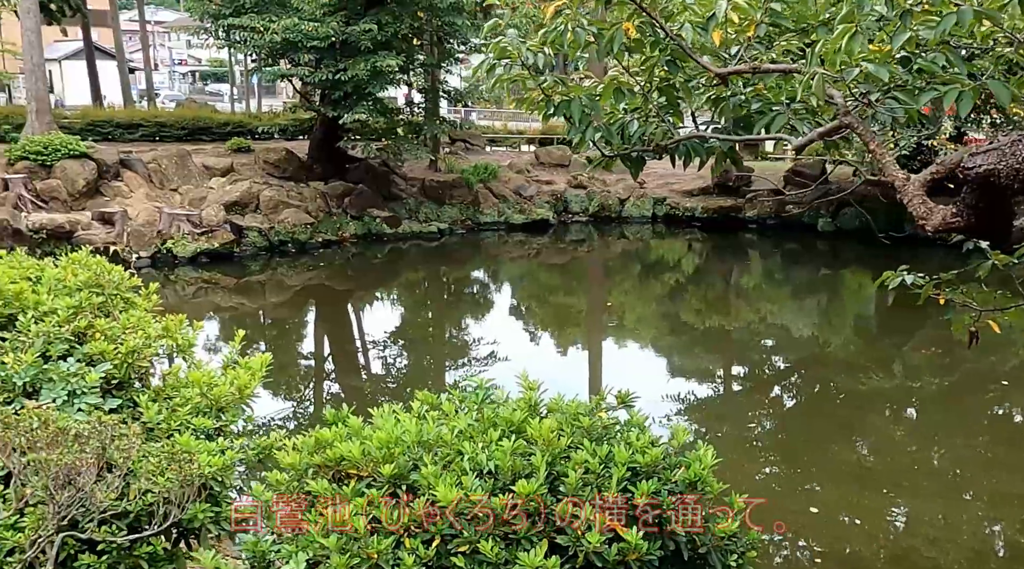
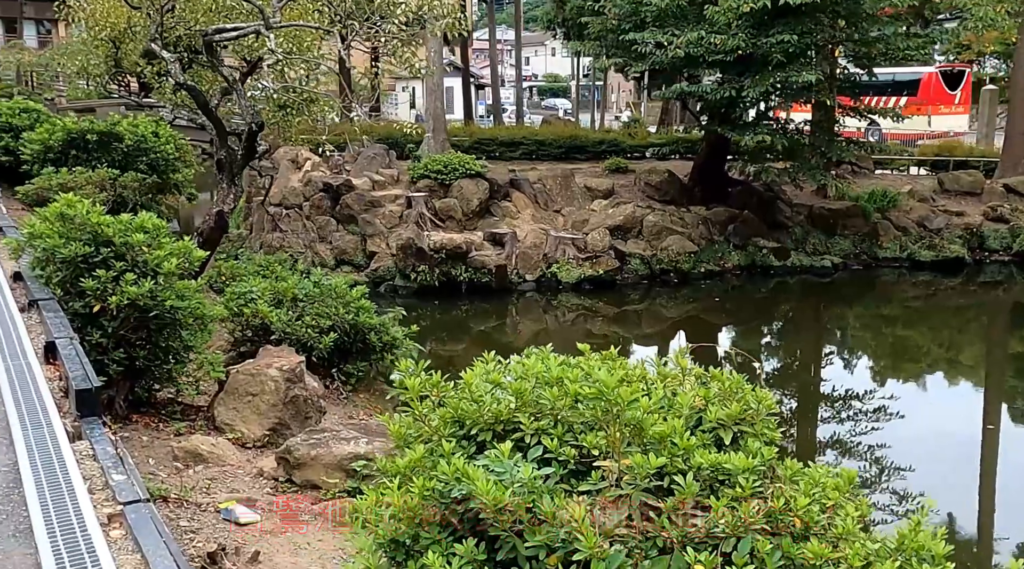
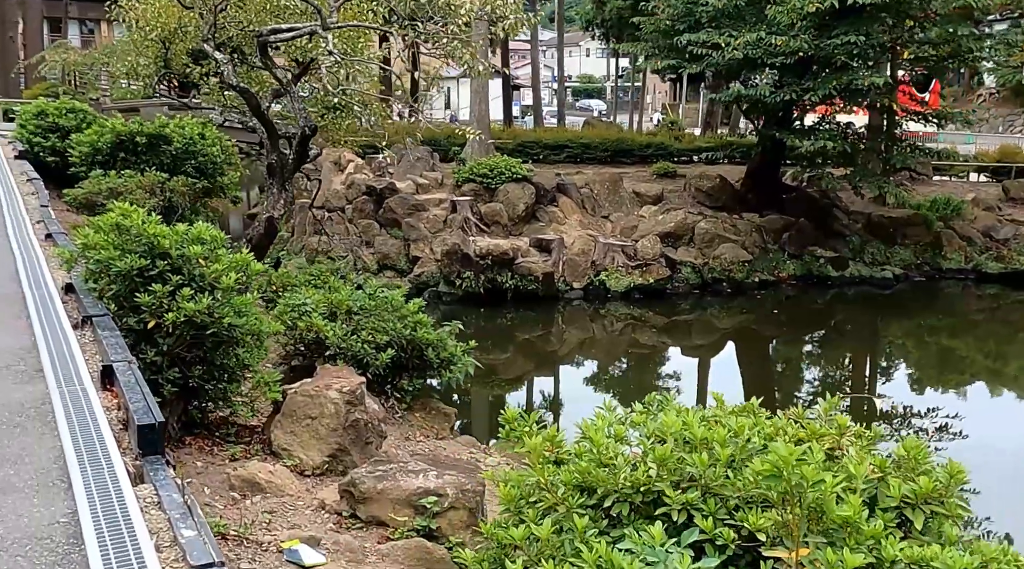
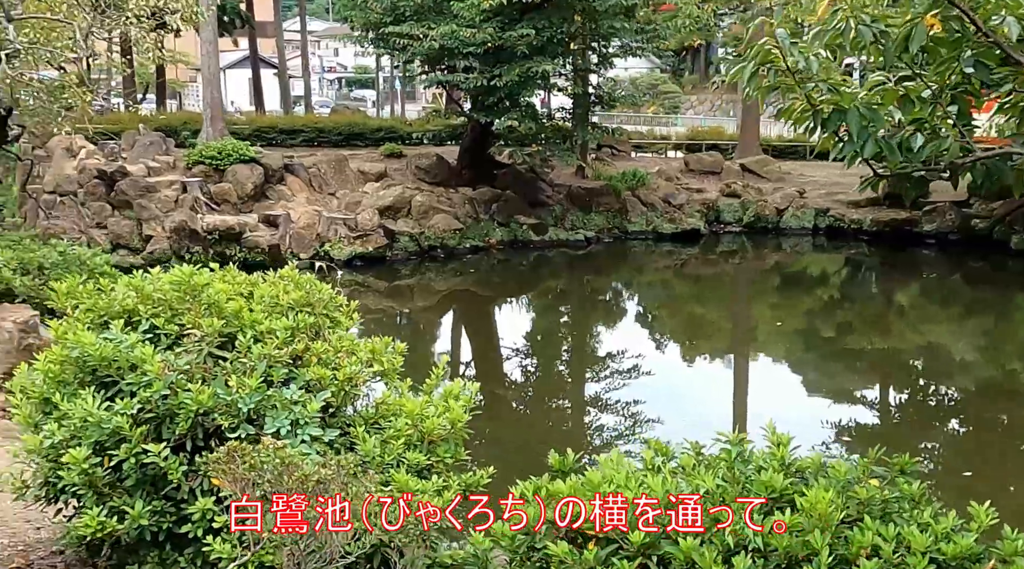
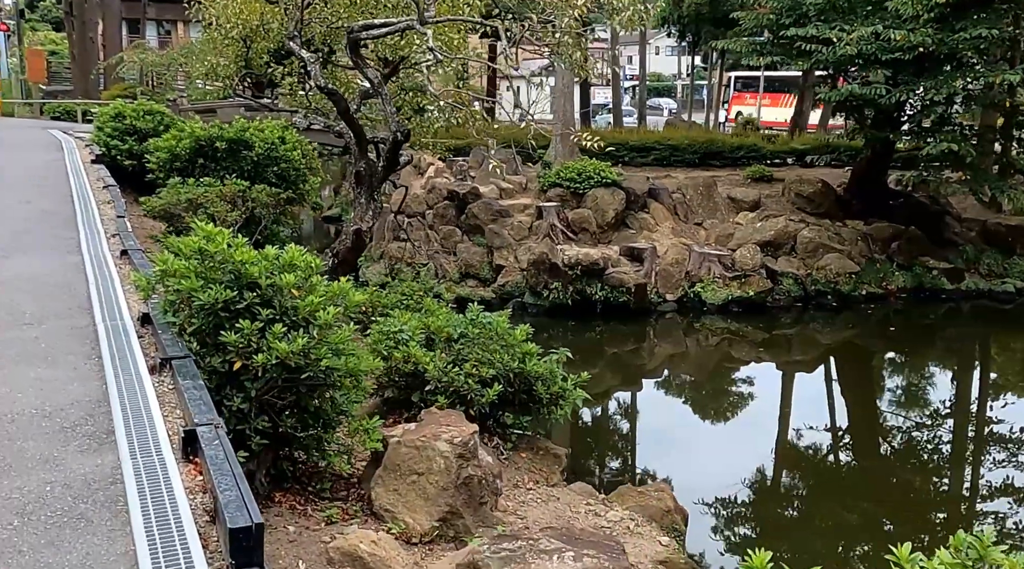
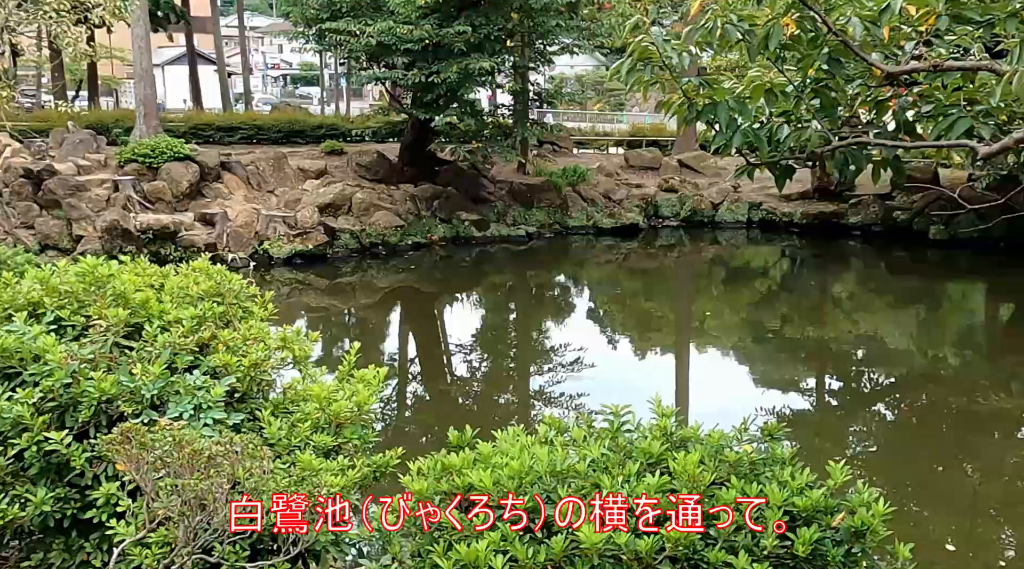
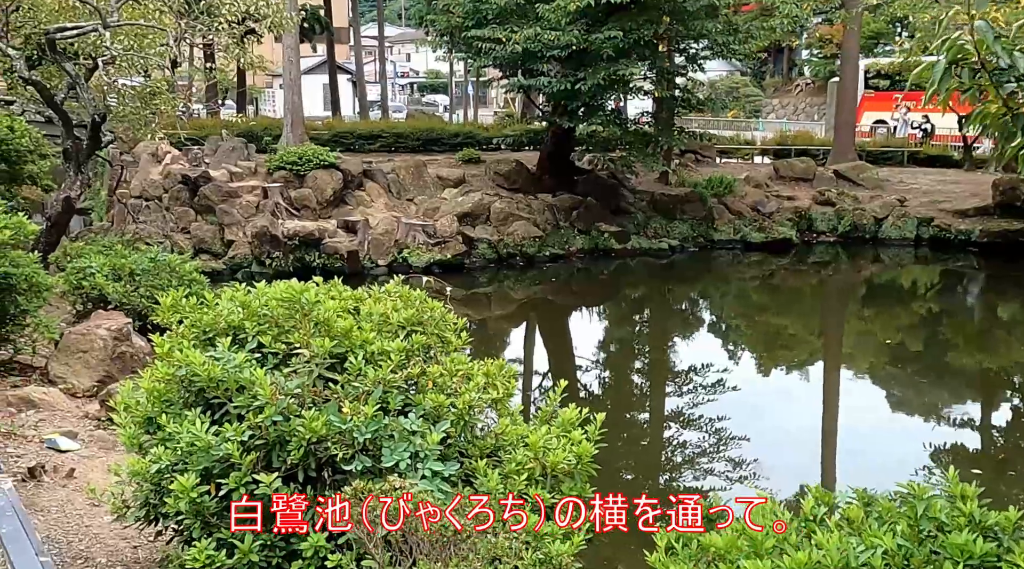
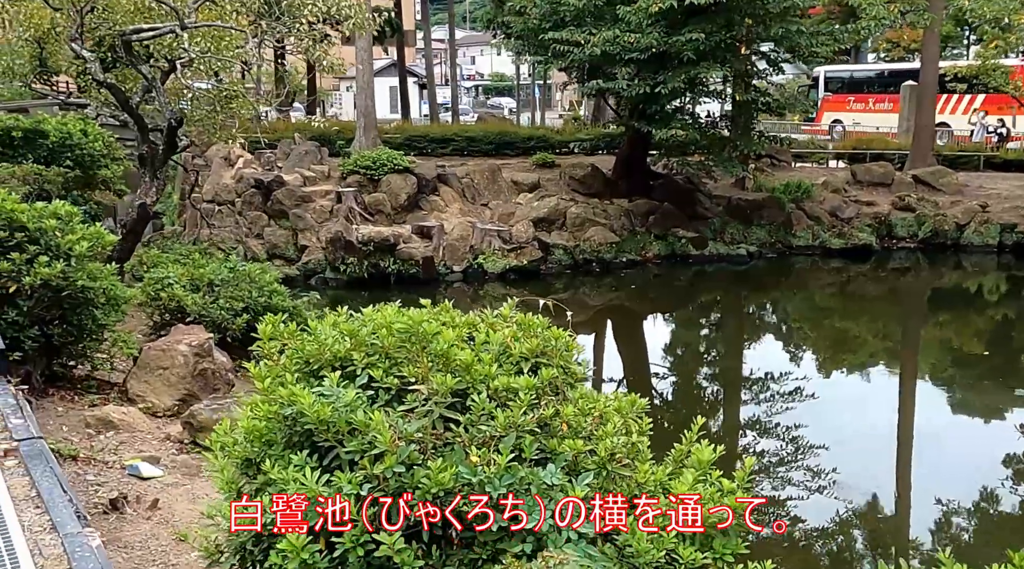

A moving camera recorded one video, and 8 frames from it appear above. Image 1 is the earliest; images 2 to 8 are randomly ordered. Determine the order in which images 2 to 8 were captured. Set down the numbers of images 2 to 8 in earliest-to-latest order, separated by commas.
6, 4, 7, 8, 2, 3, 5
